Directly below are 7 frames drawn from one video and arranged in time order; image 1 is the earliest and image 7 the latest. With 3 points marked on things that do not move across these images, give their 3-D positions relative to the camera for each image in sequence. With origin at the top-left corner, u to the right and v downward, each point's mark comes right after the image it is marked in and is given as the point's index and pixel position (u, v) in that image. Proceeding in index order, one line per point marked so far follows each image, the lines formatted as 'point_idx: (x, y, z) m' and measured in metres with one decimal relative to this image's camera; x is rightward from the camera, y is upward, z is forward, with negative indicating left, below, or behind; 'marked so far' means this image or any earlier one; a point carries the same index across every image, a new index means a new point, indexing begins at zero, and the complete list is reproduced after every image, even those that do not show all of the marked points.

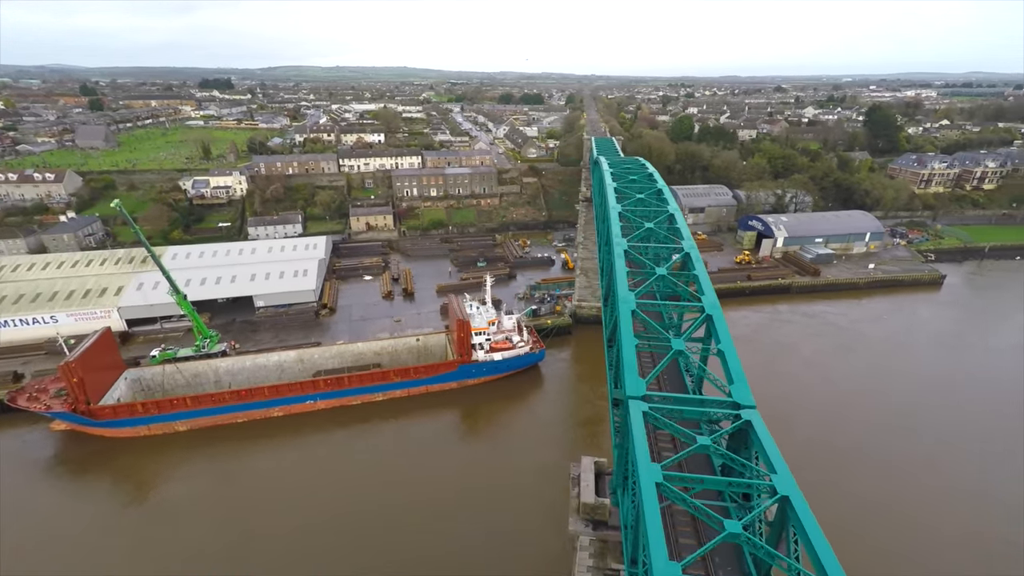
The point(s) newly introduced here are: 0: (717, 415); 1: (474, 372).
0: (+2.4, -1.5, +5.3) m
1: (-1.6, -3.7, +19.7) m
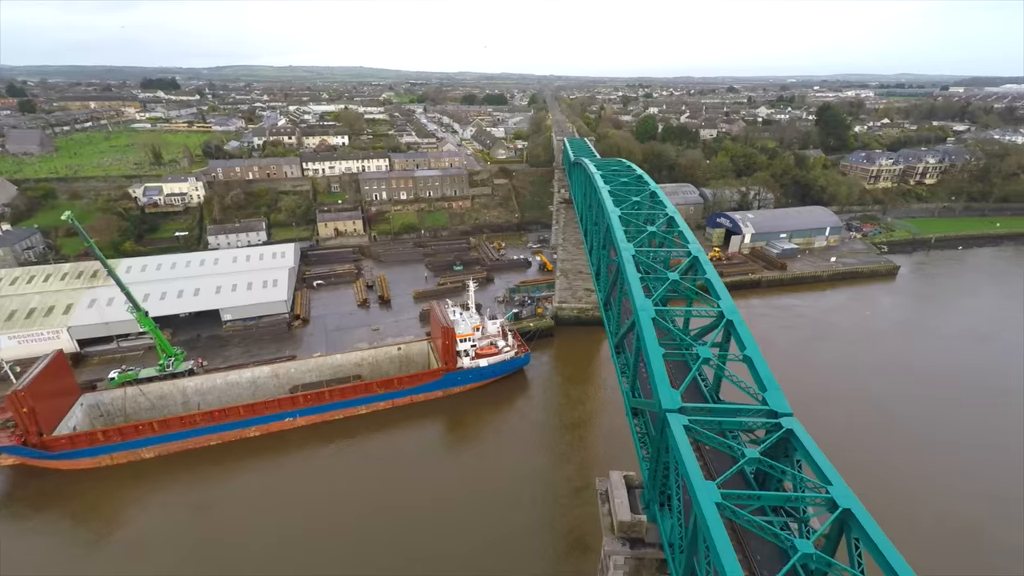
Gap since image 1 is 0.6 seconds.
0: (+2.8, -1.6, +5.3) m
1: (-2.2, -3.9, +19.3) m
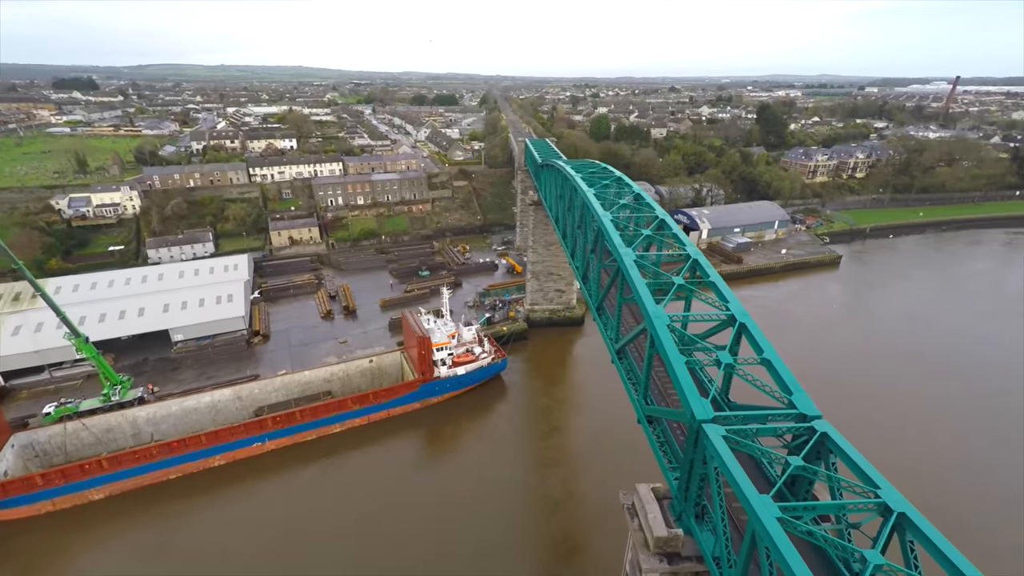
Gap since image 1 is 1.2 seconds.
0: (+3.2, -1.6, +5.3) m
1: (-3.1, -4.2, +18.7) m
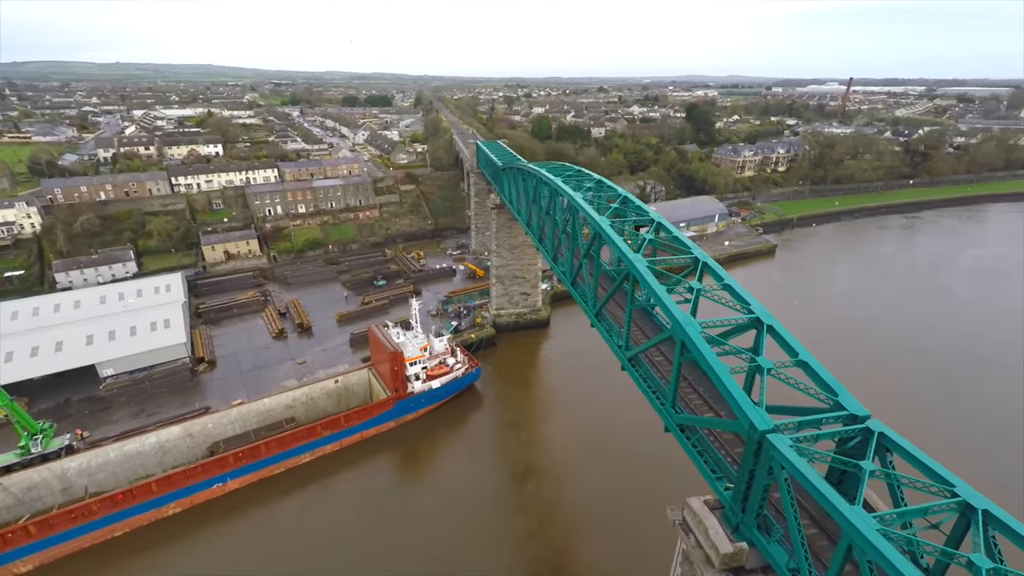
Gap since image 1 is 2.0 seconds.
0: (+3.8, -1.7, +5.3) m
1: (-3.9, -4.7, +17.9) m
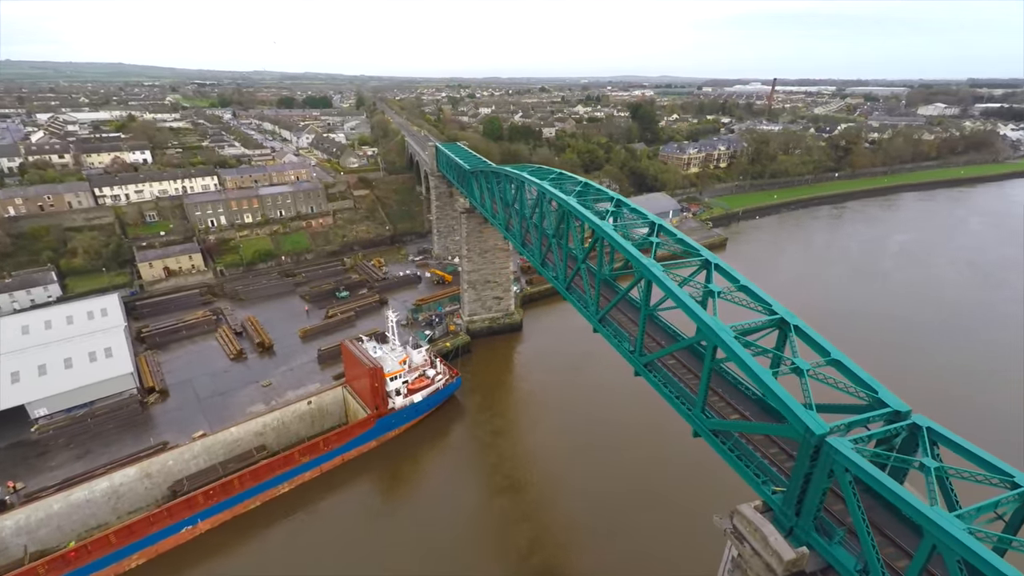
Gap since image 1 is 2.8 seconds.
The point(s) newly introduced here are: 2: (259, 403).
0: (+4.5, -1.7, +5.5) m
1: (-4.5, -5.1, +17.1) m
2: (-9.7, -4.4, +17.6) m
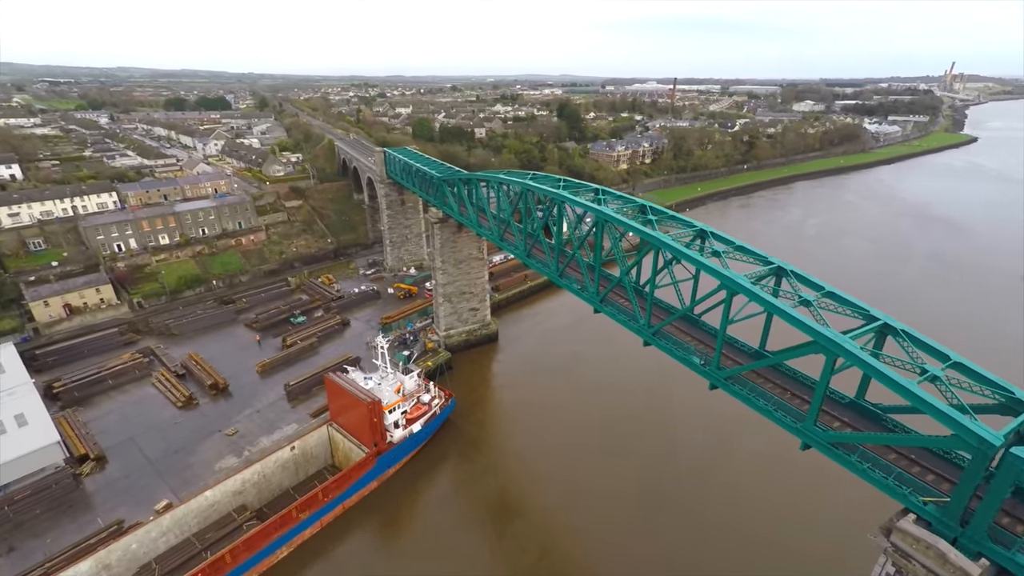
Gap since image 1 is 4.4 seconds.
0: (+6.4, -1.7, +5.7) m
1: (-4.1, -5.8, +15.6) m
2: (-9.4, -5.6, +15.2) m
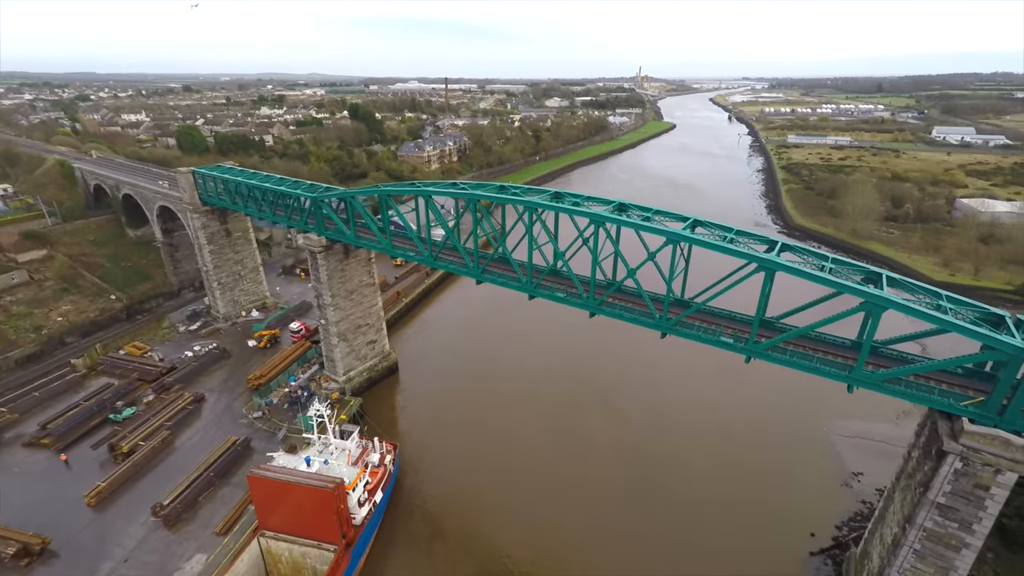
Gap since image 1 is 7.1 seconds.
0: (+8.5, -0.7, +7.9) m
1: (-4.2, -7.2, +12.8) m
2: (-8.7, -7.8, +10.1) m
